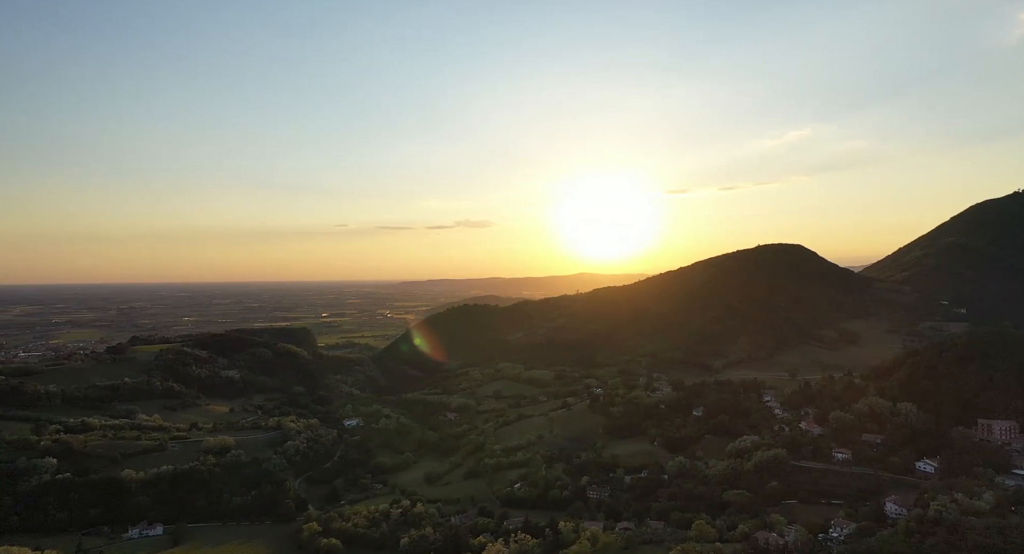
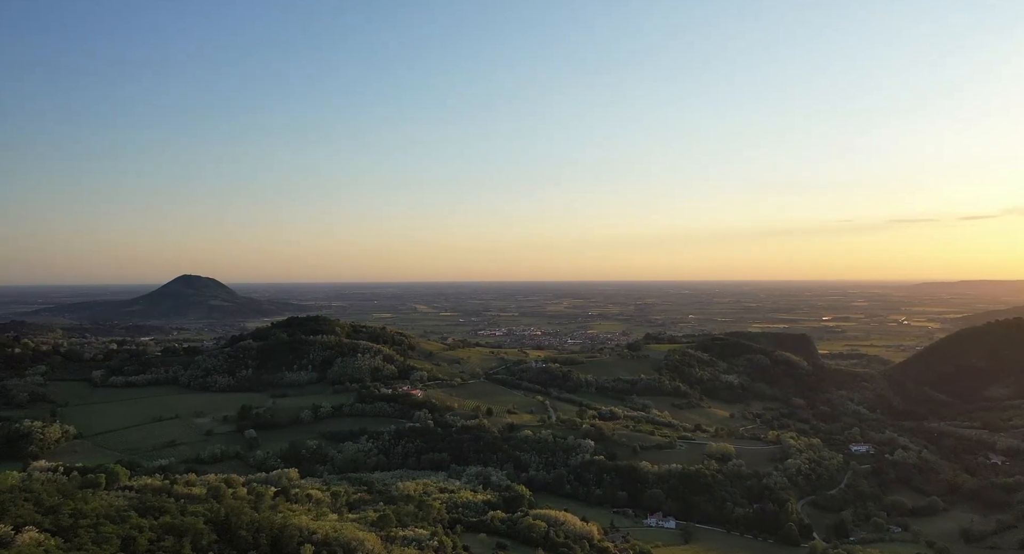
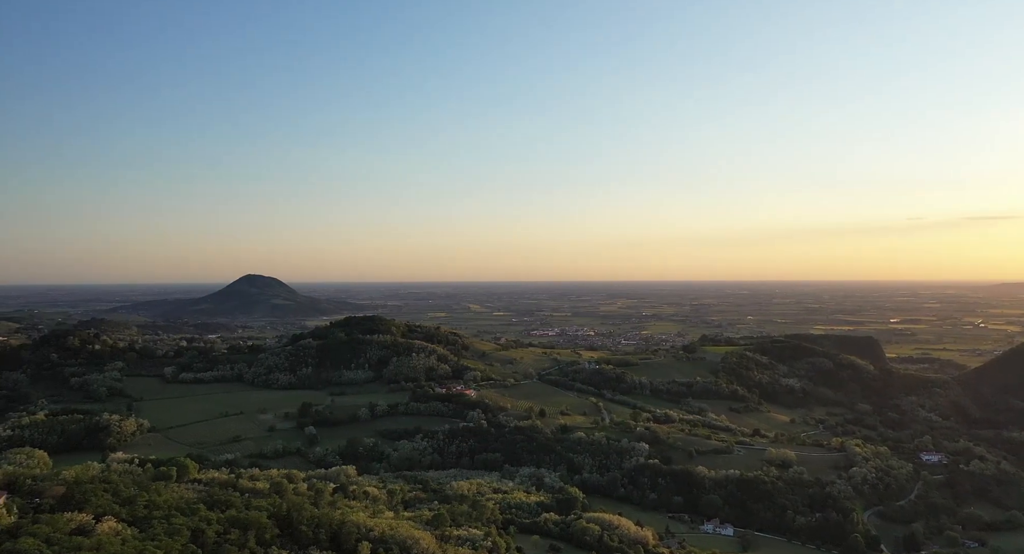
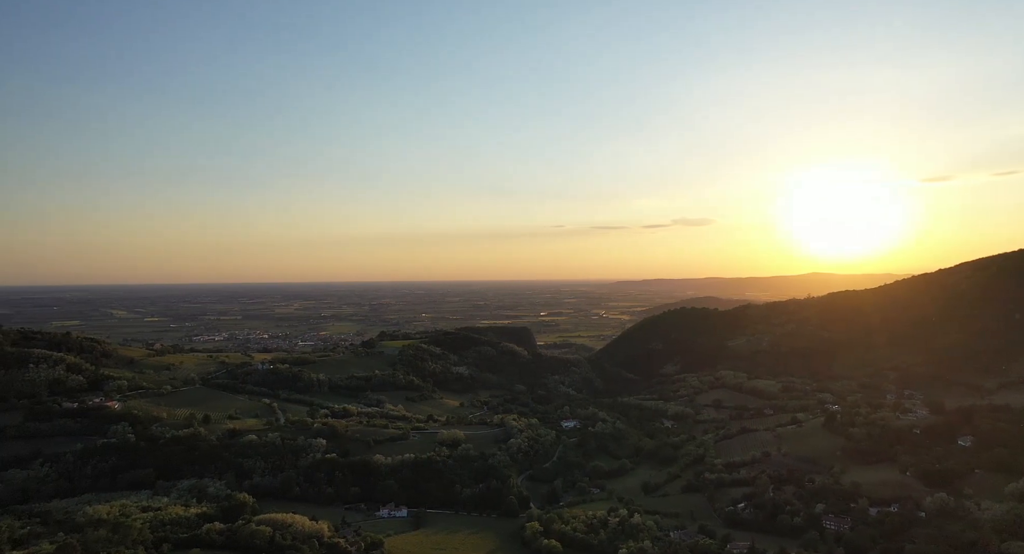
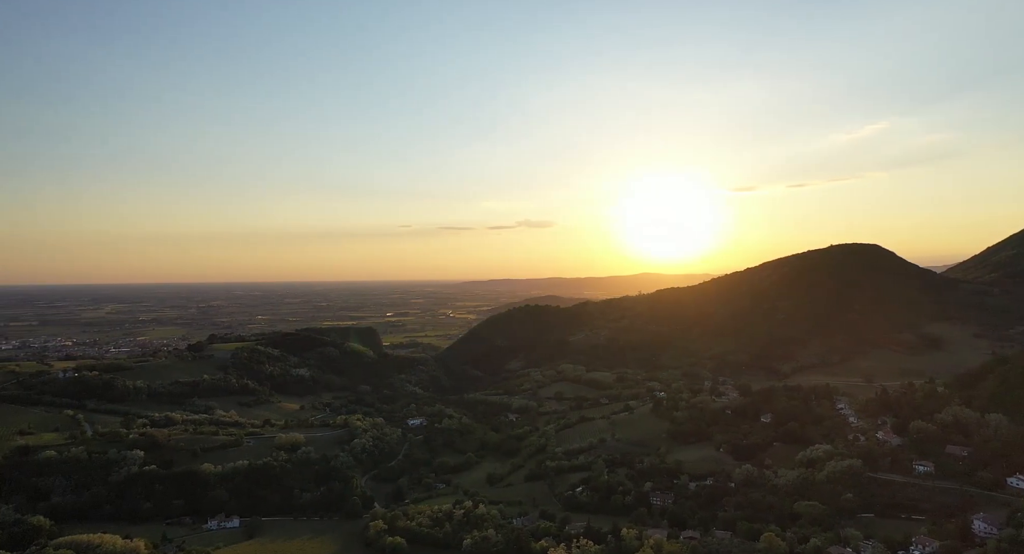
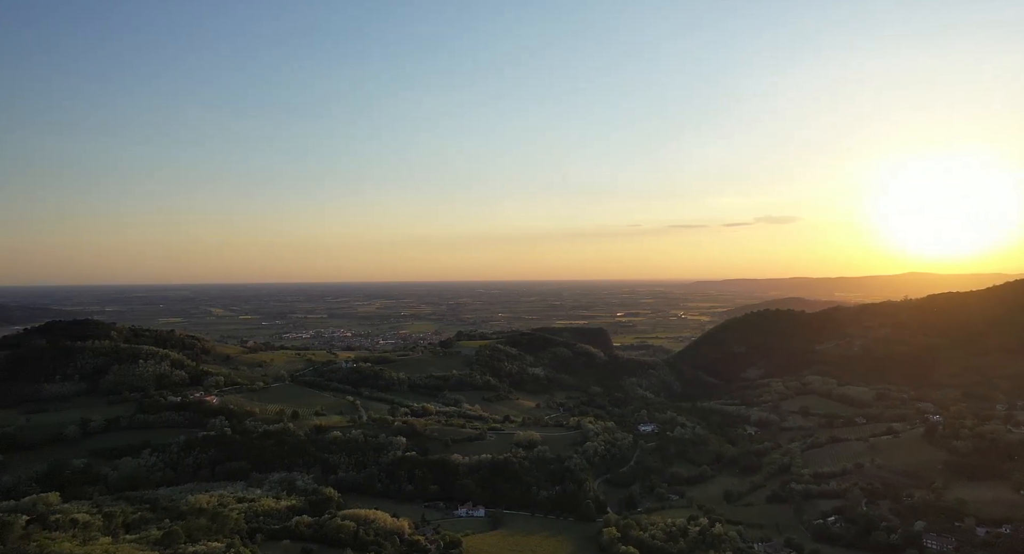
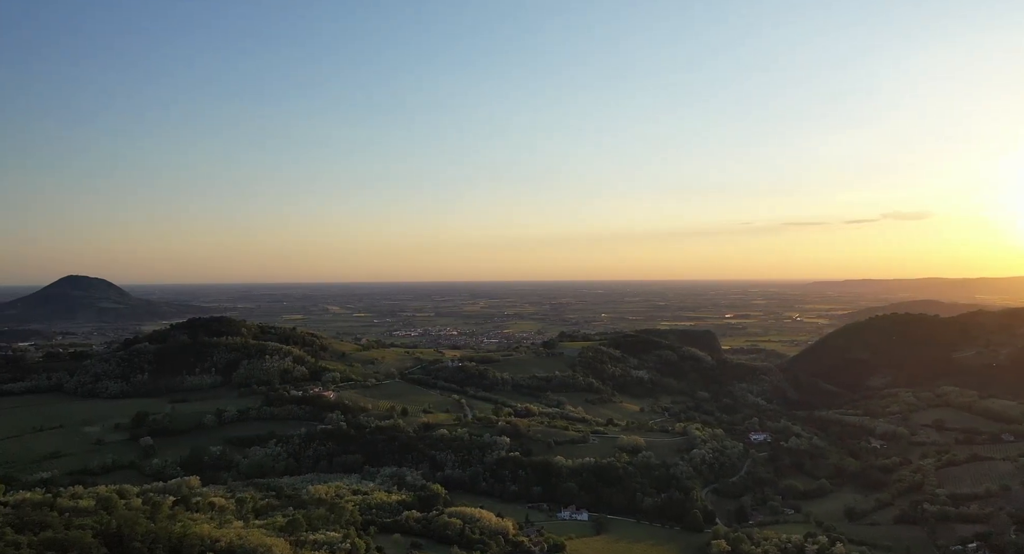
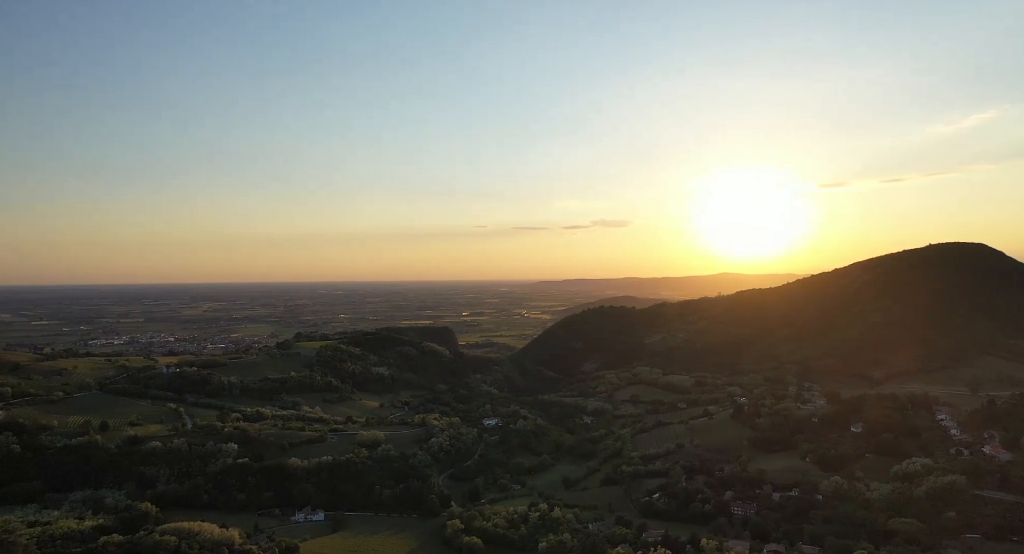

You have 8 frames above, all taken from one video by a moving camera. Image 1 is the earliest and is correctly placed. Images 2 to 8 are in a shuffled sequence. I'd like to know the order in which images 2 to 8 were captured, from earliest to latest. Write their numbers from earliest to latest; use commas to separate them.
5, 8, 4, 6, 7, 2, 3
